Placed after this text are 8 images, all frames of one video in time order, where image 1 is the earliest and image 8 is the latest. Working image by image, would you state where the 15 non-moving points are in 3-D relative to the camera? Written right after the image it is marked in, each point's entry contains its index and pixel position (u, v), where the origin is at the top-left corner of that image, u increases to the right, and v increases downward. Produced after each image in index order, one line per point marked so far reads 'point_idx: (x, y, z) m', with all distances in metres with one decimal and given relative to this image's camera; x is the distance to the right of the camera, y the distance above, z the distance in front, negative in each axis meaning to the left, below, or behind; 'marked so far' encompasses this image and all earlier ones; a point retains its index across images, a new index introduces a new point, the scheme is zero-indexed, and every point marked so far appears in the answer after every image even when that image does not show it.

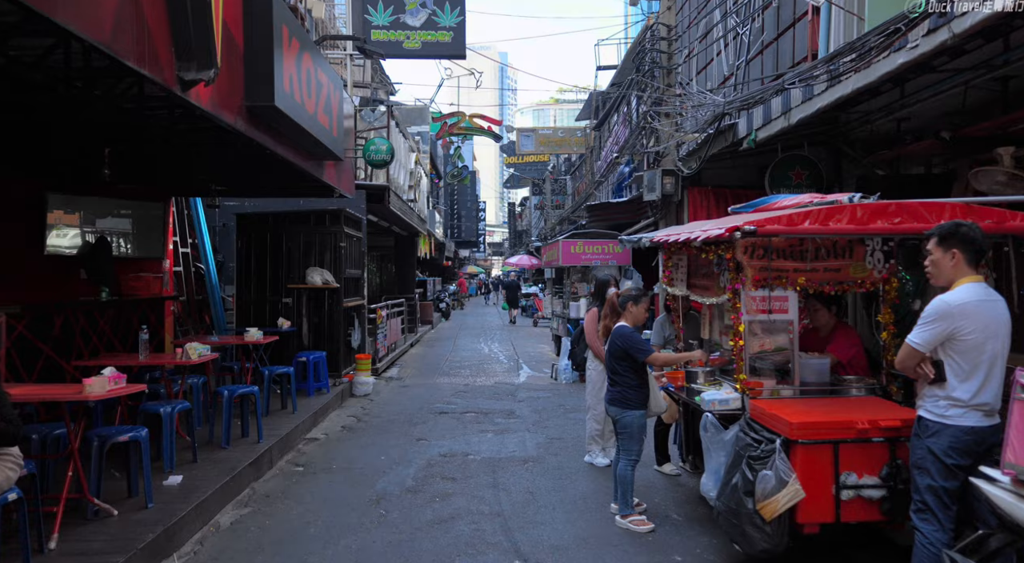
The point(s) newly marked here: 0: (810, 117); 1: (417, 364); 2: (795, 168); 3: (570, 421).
0: (+2.8, +1.6, +5.9) m
1: (-1.9, -1.6, +12.3) m
2: (+3.7, +1.5, +8.2) m
3: (+0.7, -1.6, +7.2) m
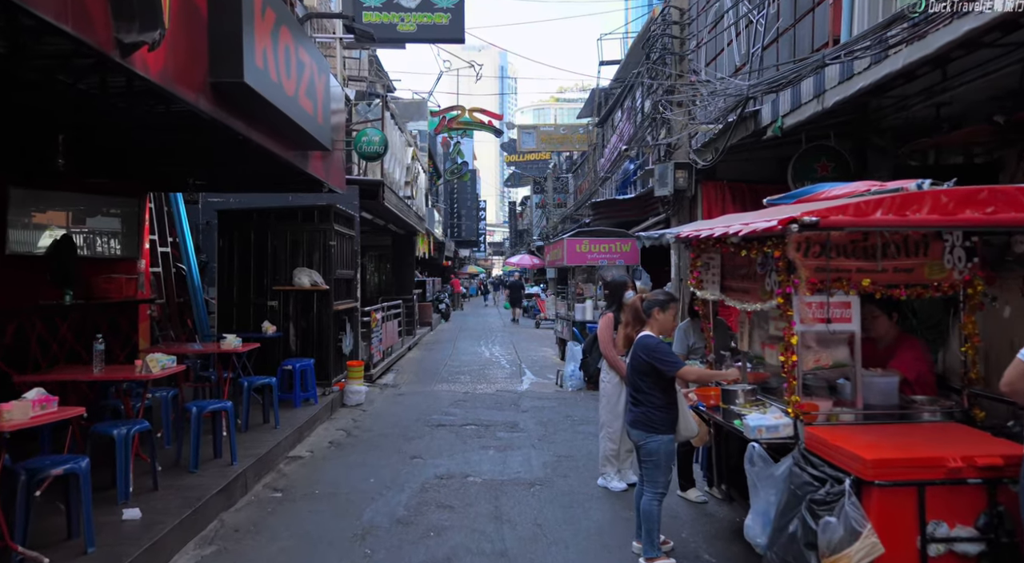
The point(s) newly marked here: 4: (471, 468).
0: (+2.9, +1.5, +5.3) m
1: (-1.8, -1.6, +11.7) m
2: (+3.7, +1.5, +7.6) m
3: (+0.7, -1.6, +6.6) m
4: (-0.4, -1.7, +5.6) m
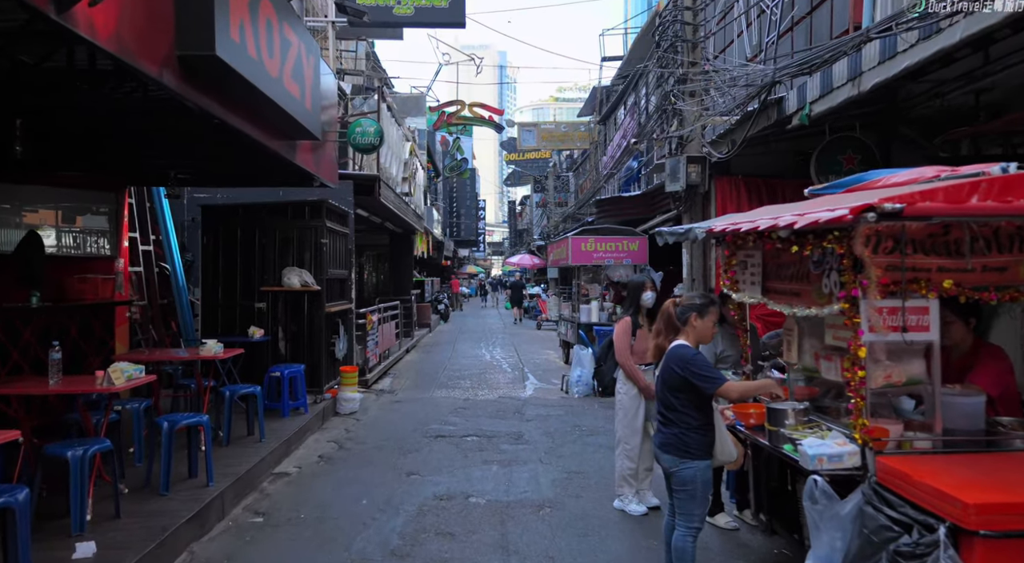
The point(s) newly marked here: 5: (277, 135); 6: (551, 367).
0: (+2.9, +1.5, +4.8) m
1: (-1.8, -1.6, +11.2) m
2: (+3.8, +1.5, +7.1) m
3: (+0.7, -1.6, +6.1) m
4: (-0.3, -1.7, +5.1) m
5: (-2.2, +1.3, +5.7) m
6: (+0.7, -1.6, +11.3) m
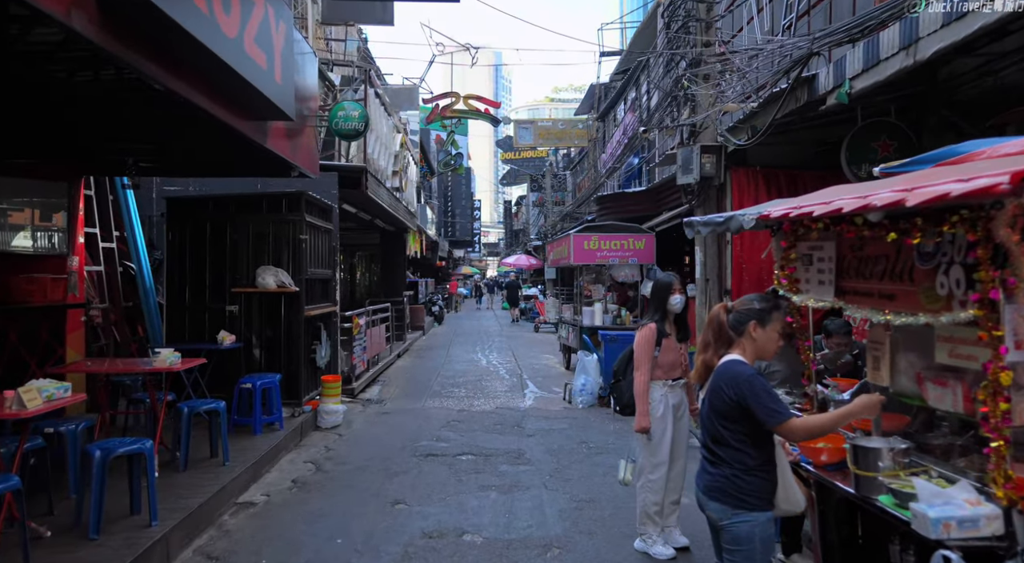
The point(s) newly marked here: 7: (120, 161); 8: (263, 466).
0: (+2.9, +1.5, +4.1) m
1: (-1.8, -1.6, +10.5) m
2: (+3.8, +1.5, +6.4) m
3: (+0.7, -1.6, +5.4) m
4: (-0.3, -1.7, +4.4) m
5: (-2.2, +1.3, +5.0) m
6: (+0.7, -1.6, +10.6) m
7: (-3.9, +1.2, +6.3) m
8: (-2.1, -1.6, +5.3) m
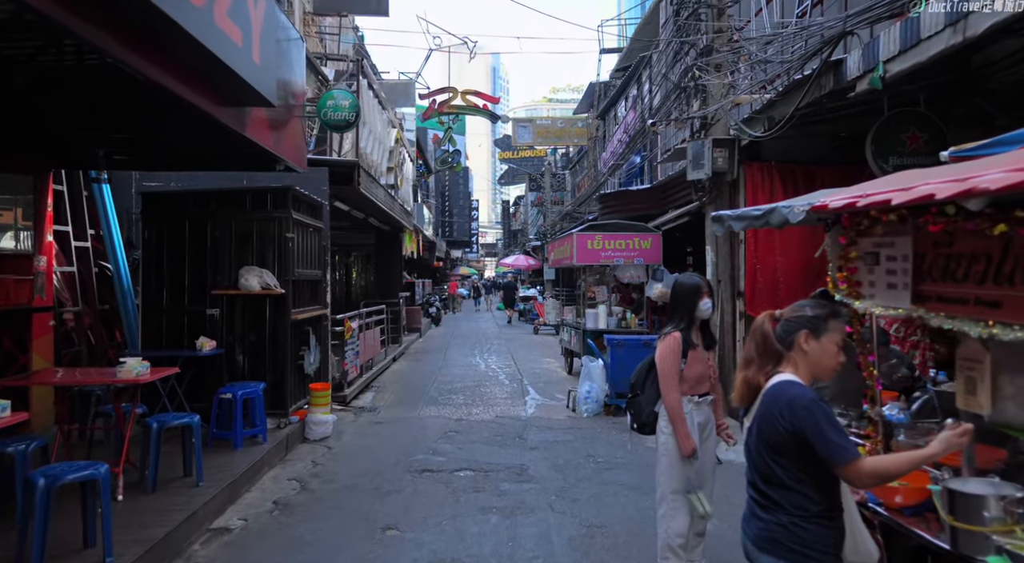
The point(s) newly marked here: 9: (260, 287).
0: (+2.9, +1.5, +3.7) m
1: (-1.8, -1.7, +10.0) m
2: (+3.8, +1.5, +6.0) m
3: (+0.8, -1.6, +4.9) m
4: (-0.3, -1.7, +3.9) m
5: (-2.2, +1.3, +4.6) m
6: (+0.7, -1.6, +10.2) m
7: (-3.9, +1.2, +5.8) m
8: (-2.1, -1.6, +4.9) m
9: (-2.4, 0.0, +6.1) m
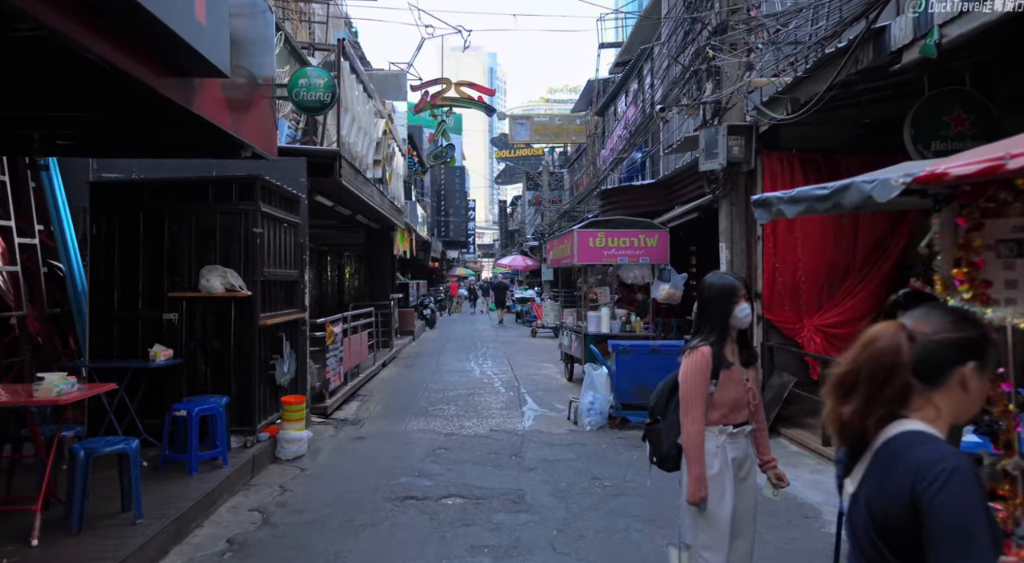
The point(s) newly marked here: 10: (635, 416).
0: (+2.9, +1.5, +3.0) m
1: (-1.9, -1.7, +9.3) m
2: (+3.7, +1.5, +5.3) m
3: (+0.7, -1.6, +4.2) m
4: (-0.3, -1.7, +3.2) m
5: (-2.2, +1.3, +3.9) m
6: (+0.6, -1.6, +9.5) m
7: (-3.9, +1.2, +5.1) m
8: (-2.1, -1.6, +4.2) m
9: (-2.5, -0.1, +5.4) m
10: (+1.4, -1.5, +7.0) m
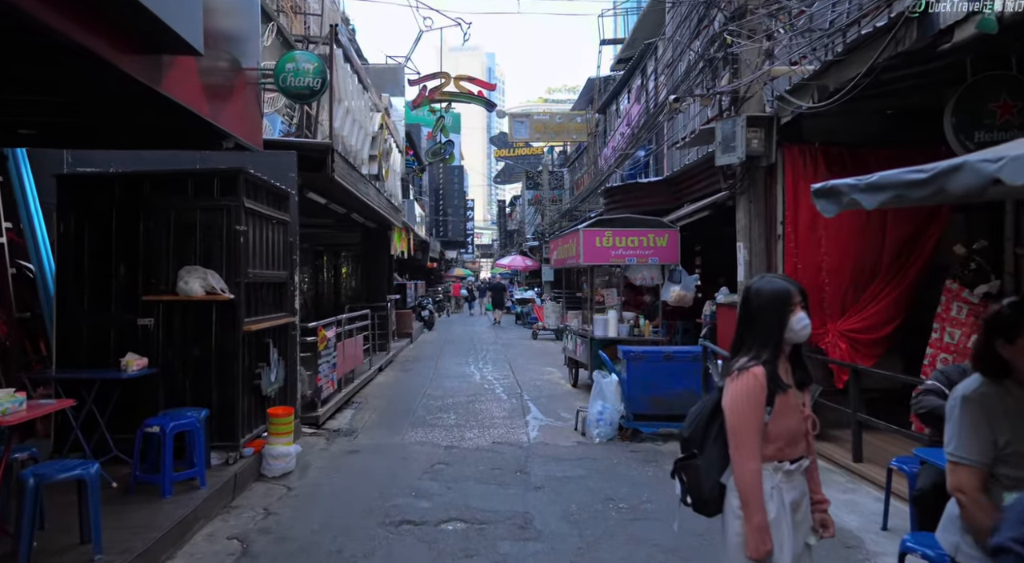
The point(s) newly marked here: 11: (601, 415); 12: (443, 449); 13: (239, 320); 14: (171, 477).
0: (+3.0, +1.5, +2.6) m
1: (-1.8, -1.7, +8.9) m
2: (+3.8, +1.4, +4.9) m
3: (+0.8, -1.7, +3.8) m
4: (-0.3, -1.7, +2.8) m
5: (-2.2, +1.3, +3.4) m
6: (+0.7, -1.6, +9.0) m
7: (-3.9, +1.2, +4.6) m
8: (-2.1, -1.6, +3.7) m
9: (-2.4, -0.1, +5.0) m
10: (+1.4, -1.5, +6.5) m
11: (+0.9, -1.4, +6.6) m
12: (-0.7, -1.7, +6.3) m
13: (-2.3, -0.3, +5.2) m
14: (-2.4, -1.4, +4.4) m
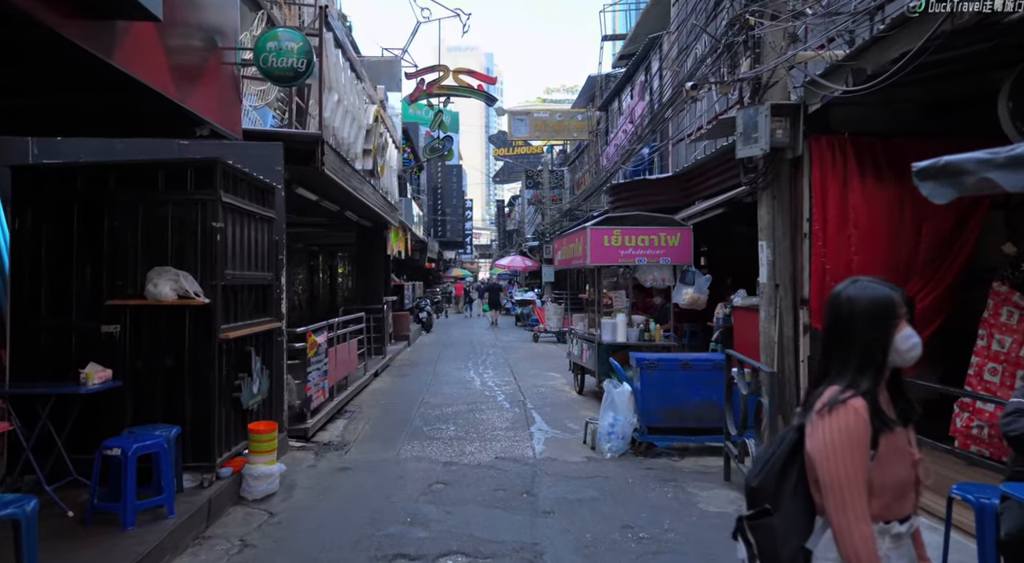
0: (+3.0, +1.5, +2.1) m
1: (-1.8, -1.7, +8.3) m
2: (+3.8, +1.4, +4.4) m
3: (+0.8, -1.7, +3.3) m
4: (-0.2, -1.7, +2.3) m
5: (-2.1, +1.3, +2.9) m
6: (+0.7, -1.6, +8.5) m
7: (-3.8, +1.1, +4.1) m
8: (-2.0, -1.6, +3.2) m
9: (-2.4, -0.1, +4.4) m
10: (+1.5, -1.5, +6.0) m
11: (+1.0, -1.4, +6.1) m
12: (-0.6, -1.7, +5.7) m
13: (-2.2, -0.3, +4.7) m
14: (-2.3, -1.4, +3.9) m
